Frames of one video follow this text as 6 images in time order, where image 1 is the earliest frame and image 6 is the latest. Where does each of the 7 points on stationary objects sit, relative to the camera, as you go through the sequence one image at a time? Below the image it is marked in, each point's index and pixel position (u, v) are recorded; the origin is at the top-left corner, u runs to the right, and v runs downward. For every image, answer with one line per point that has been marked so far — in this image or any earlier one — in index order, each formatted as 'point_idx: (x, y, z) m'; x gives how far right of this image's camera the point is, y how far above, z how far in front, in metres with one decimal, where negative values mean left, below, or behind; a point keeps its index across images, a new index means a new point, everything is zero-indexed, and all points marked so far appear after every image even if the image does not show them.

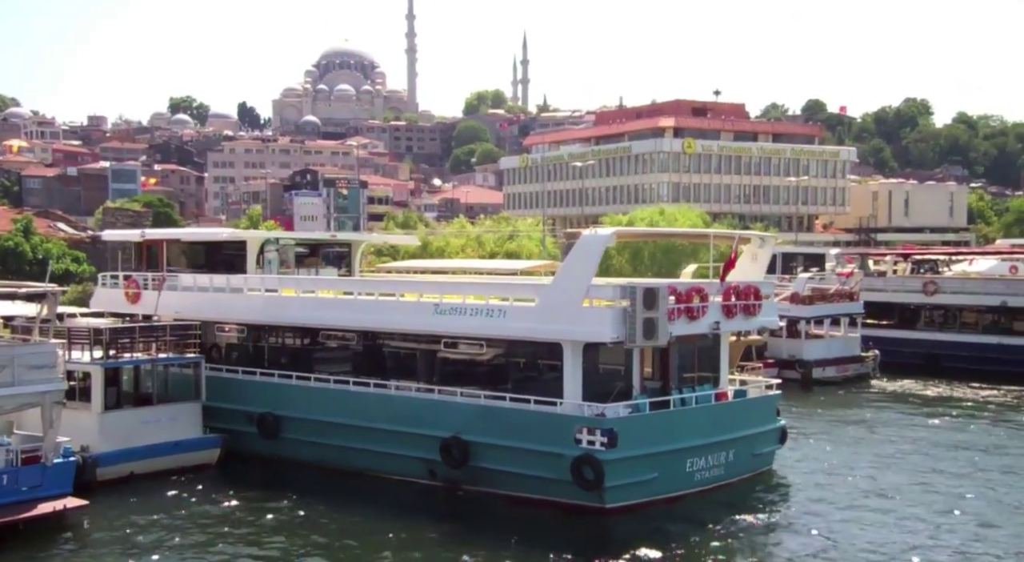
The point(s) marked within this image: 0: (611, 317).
0: (+1.2, -0.4, +12.1) m
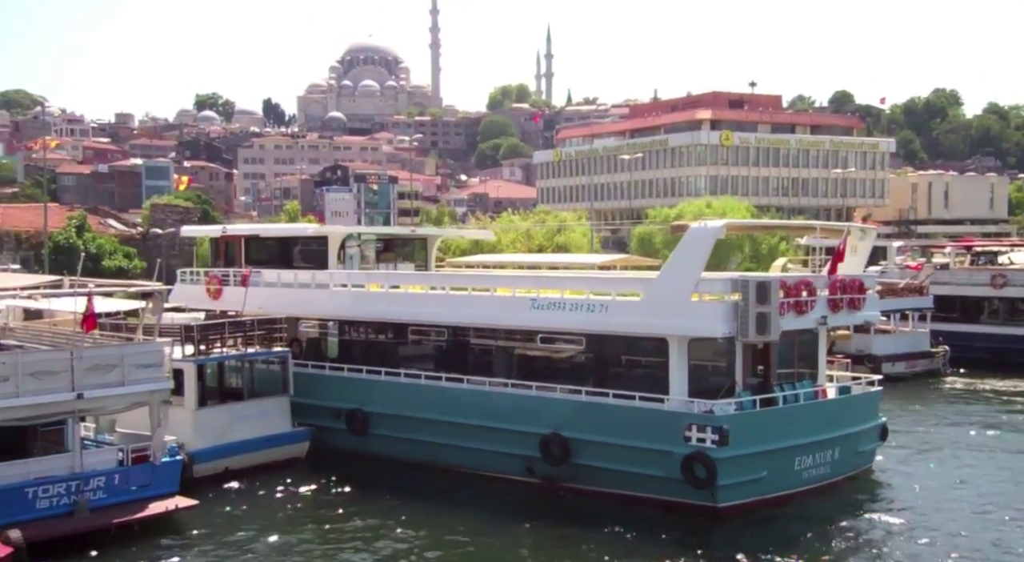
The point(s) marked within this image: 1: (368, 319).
0: (+2.4, -0.4, +11.8) m
1: (-2.3, -0.6, +16.1) m
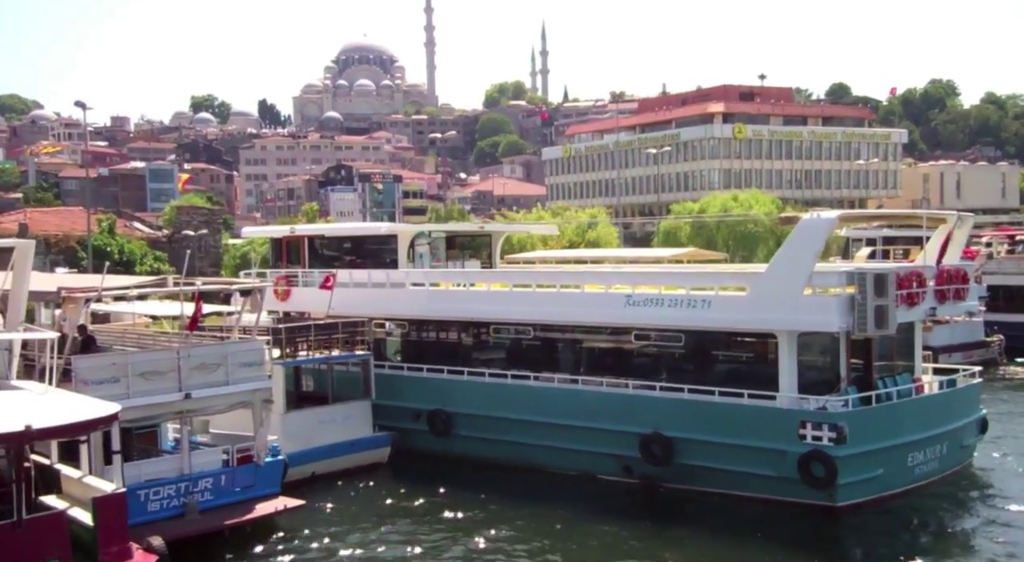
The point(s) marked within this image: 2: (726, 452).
0: (+3.5, -0.3, +11.4) m
1: (-1.0, -0.5, +15.9) m
2: (+2.5, -2.0, +12.5) m
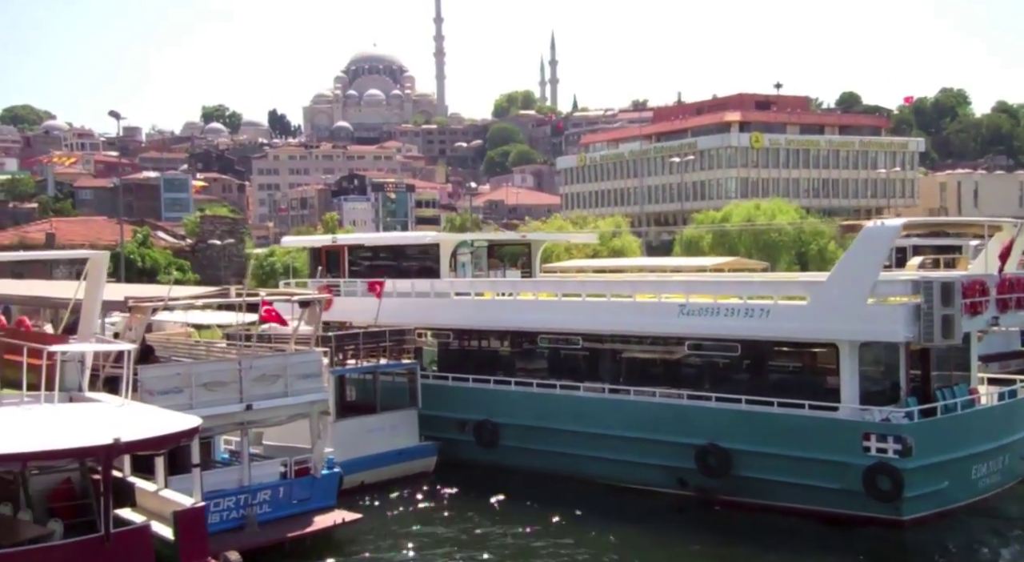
0: (+4.2, -0.4, +11.2) m
1: (-0.3, -0.7, +15.8) m
2: (+3.2, -2.1, +12.3) m
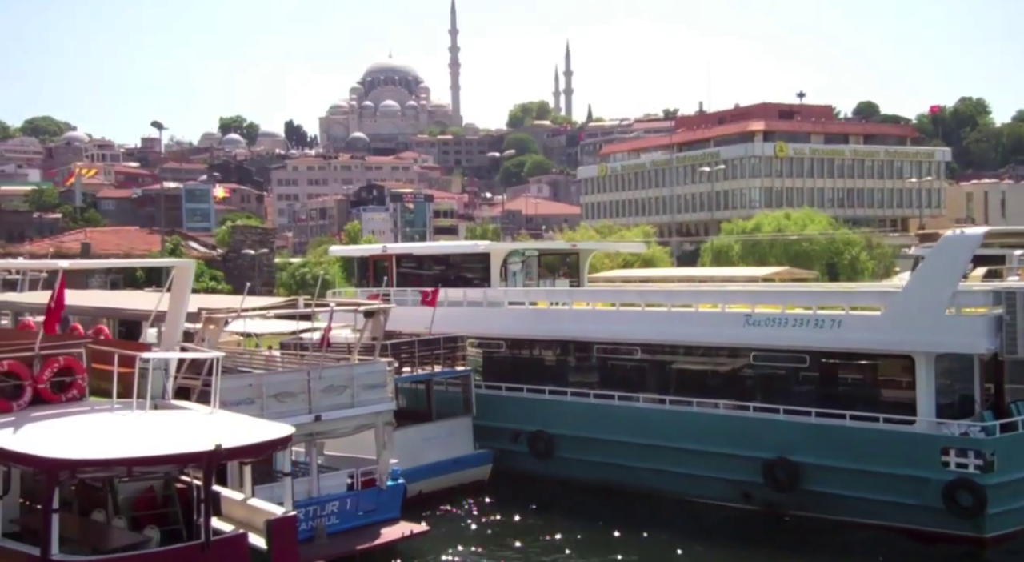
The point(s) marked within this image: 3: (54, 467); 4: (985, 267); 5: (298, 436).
0: (+4.9, -0.5, +10.9) m
1: (+0.5, -0.8, +15.6) m
2: (+3.9, -2.3, +12.0) m
3: (-2.6, -1.1, +6.1) m
4: (+7.3, +0.2, +16.4) m
5: (-2.2, -1.5, +10.5) m
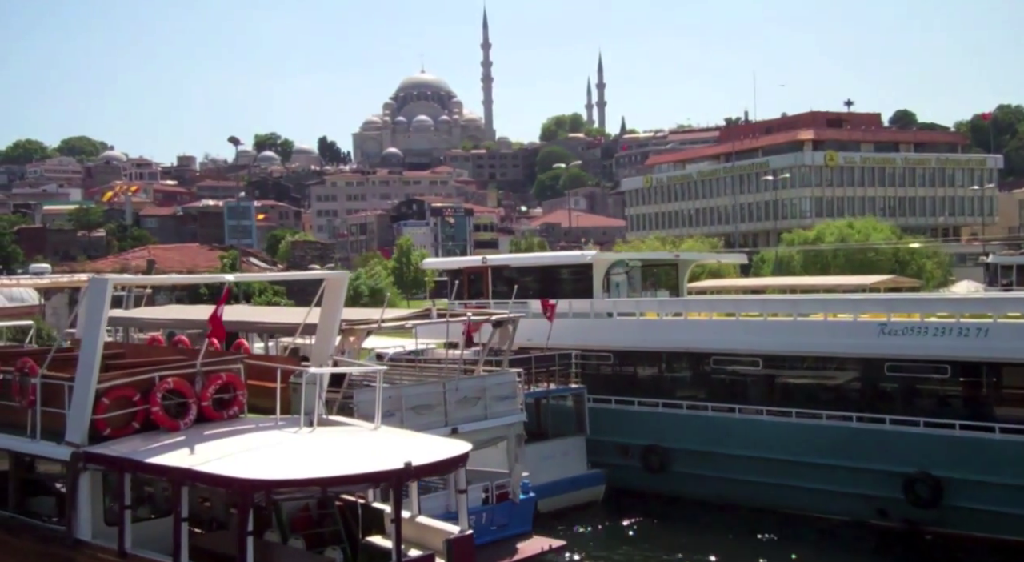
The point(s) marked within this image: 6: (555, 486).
0: (+6.3, -0.5, +10.4) m
1: (+2.1, -1.0, +15.2) m
2: (+5.4, -2.3, +11.4) m
3: (-1.5, -1.2, +5.9) m
4: (+9.0, +0.1, +15.7) m
5: (-0.8, -1.7, +10.2) m
6: (+0.5, -2.8, +14.4) m
